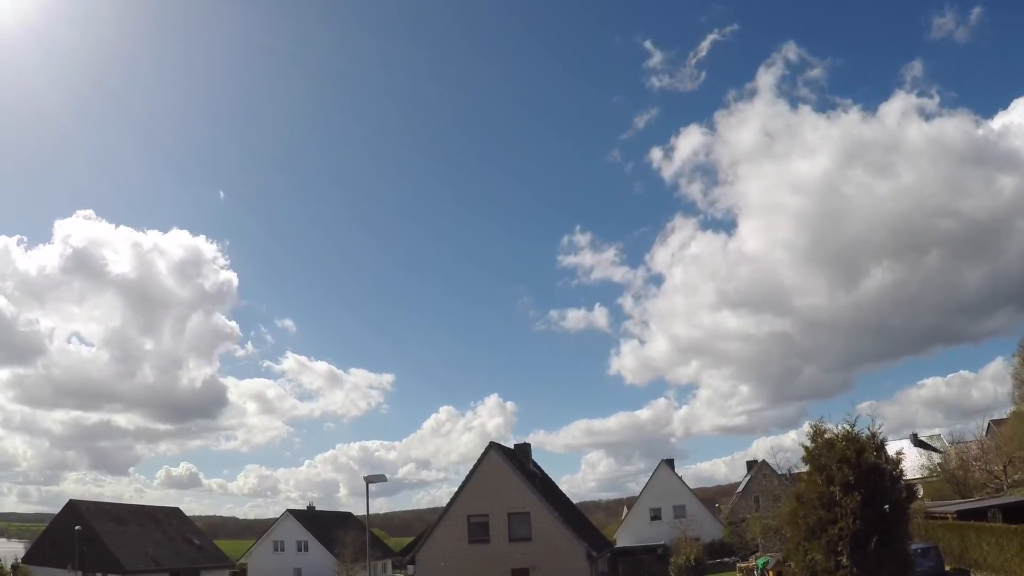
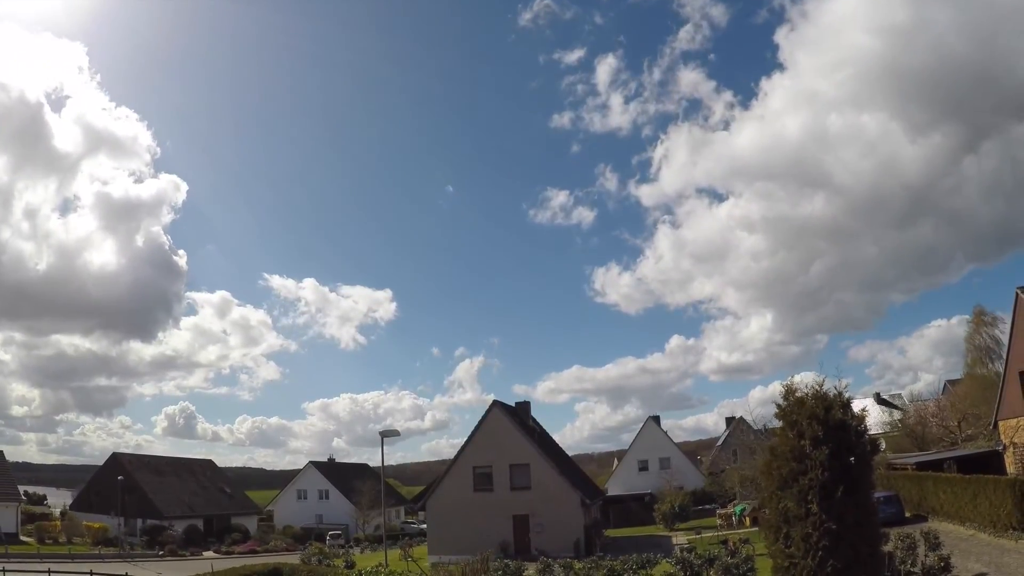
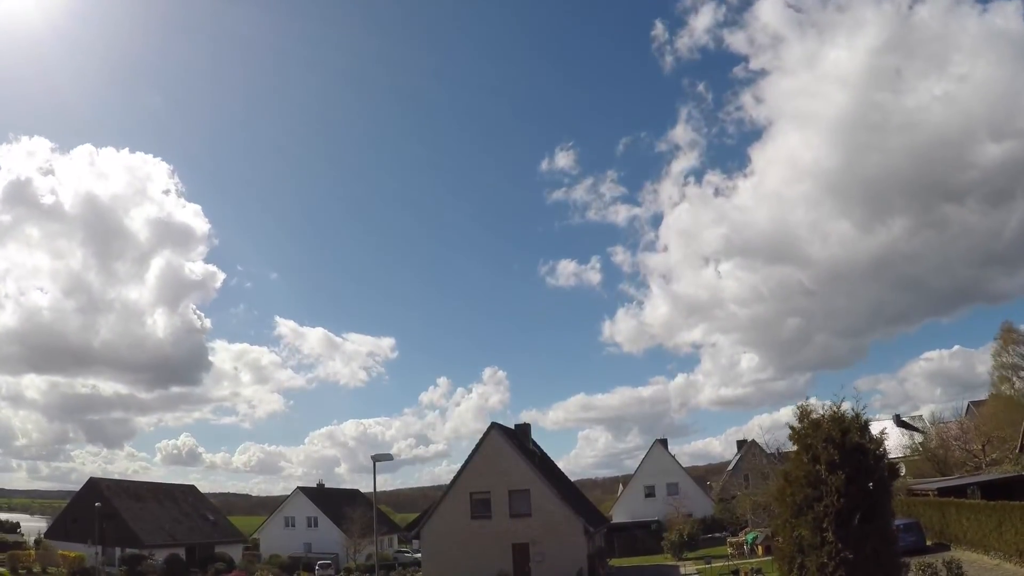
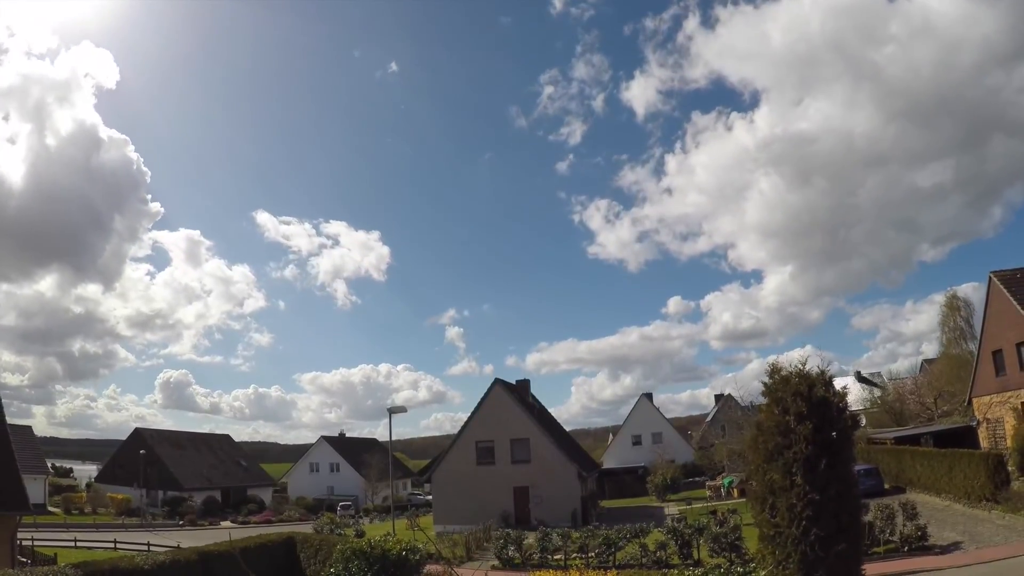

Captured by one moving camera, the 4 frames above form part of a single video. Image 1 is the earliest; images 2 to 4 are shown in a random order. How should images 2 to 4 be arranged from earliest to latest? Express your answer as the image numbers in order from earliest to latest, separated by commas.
3, 2, 4
